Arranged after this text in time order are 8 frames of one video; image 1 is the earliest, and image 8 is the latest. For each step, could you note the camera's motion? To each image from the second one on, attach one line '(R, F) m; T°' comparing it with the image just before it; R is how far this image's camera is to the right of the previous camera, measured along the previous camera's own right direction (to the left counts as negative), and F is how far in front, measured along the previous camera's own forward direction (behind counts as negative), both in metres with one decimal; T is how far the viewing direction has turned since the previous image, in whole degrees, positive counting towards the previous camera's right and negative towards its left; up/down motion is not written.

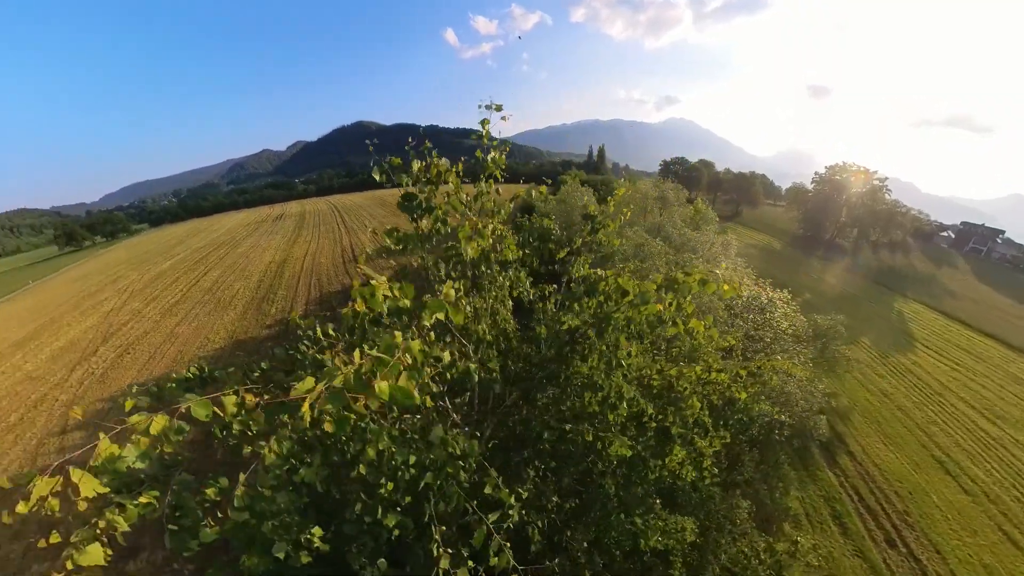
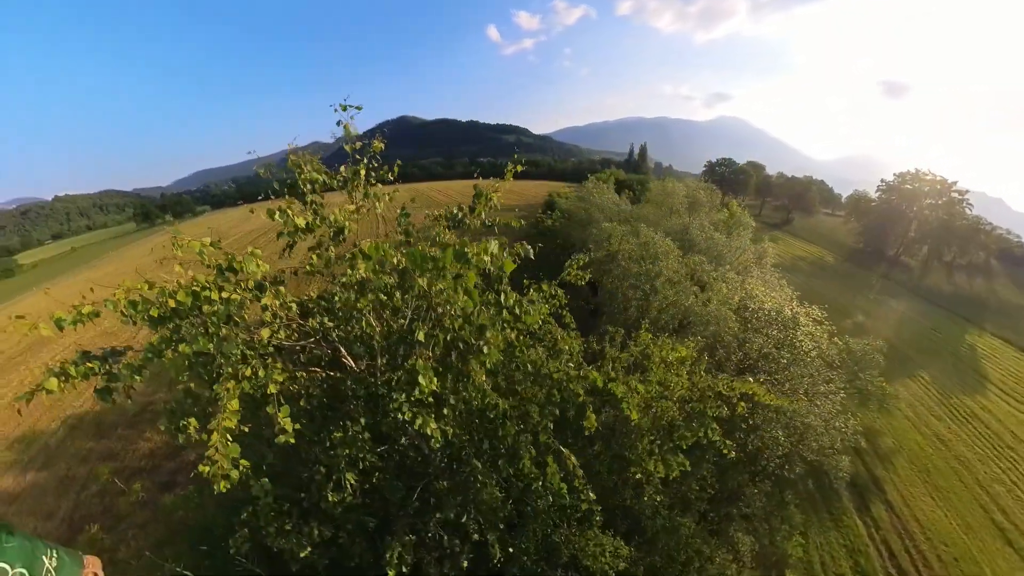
(+1.9, +0.2) m; -7°
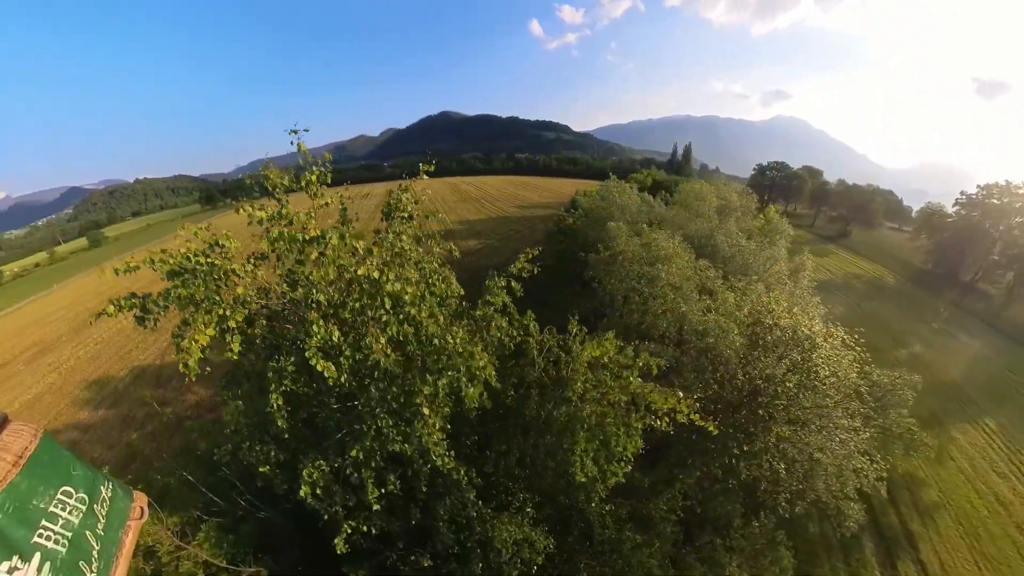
(+1.9, +0.1) m; -7°
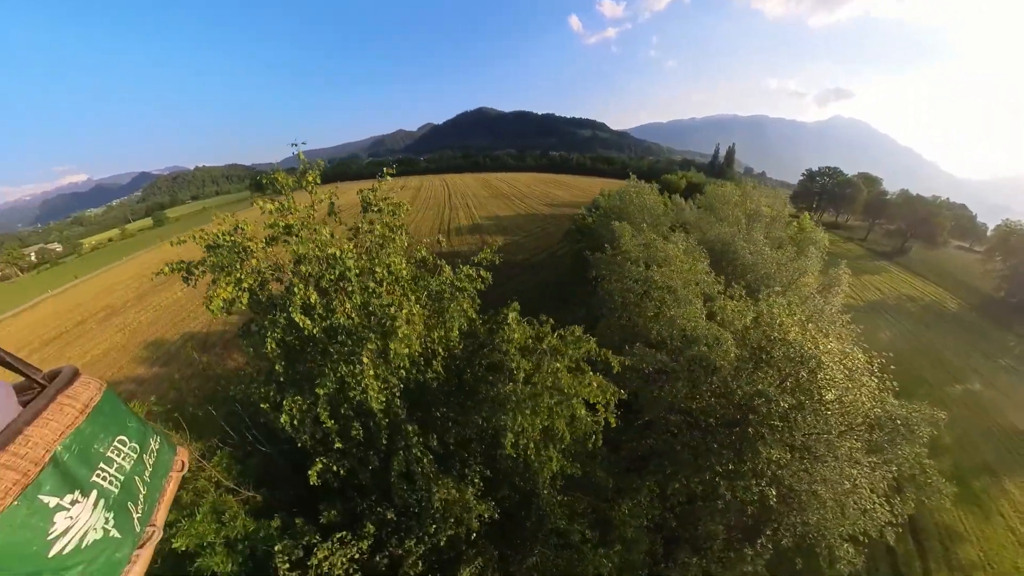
(+1.6, -0.1) m; -6°
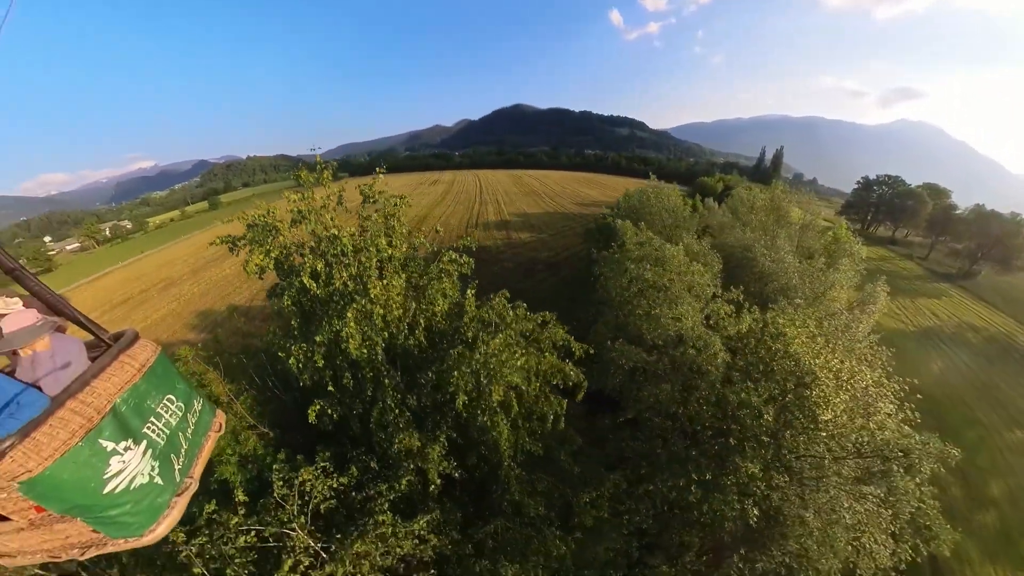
(+1.4, -0.2) m; -6°
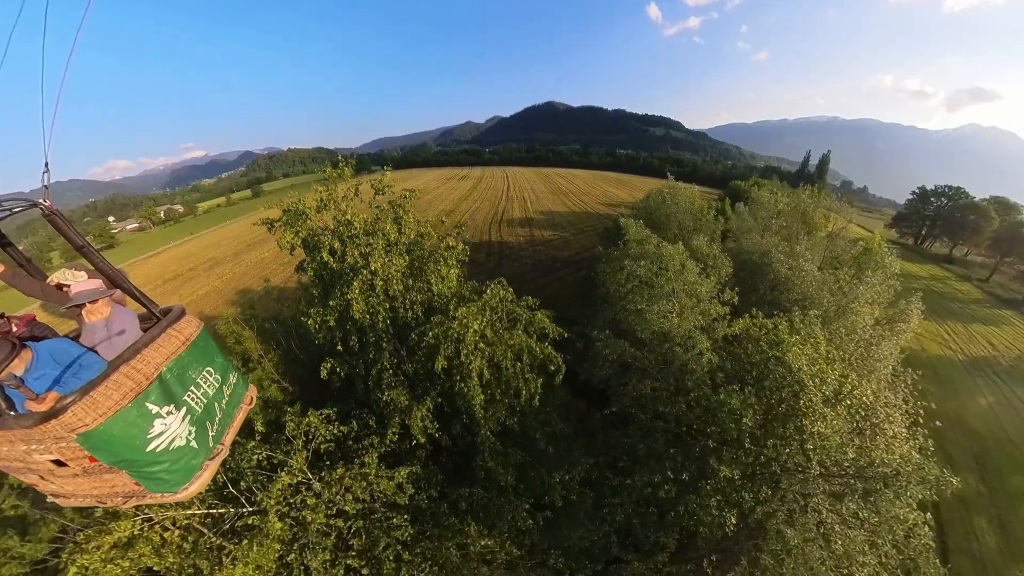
(+1.3, -0.2) m; -5°
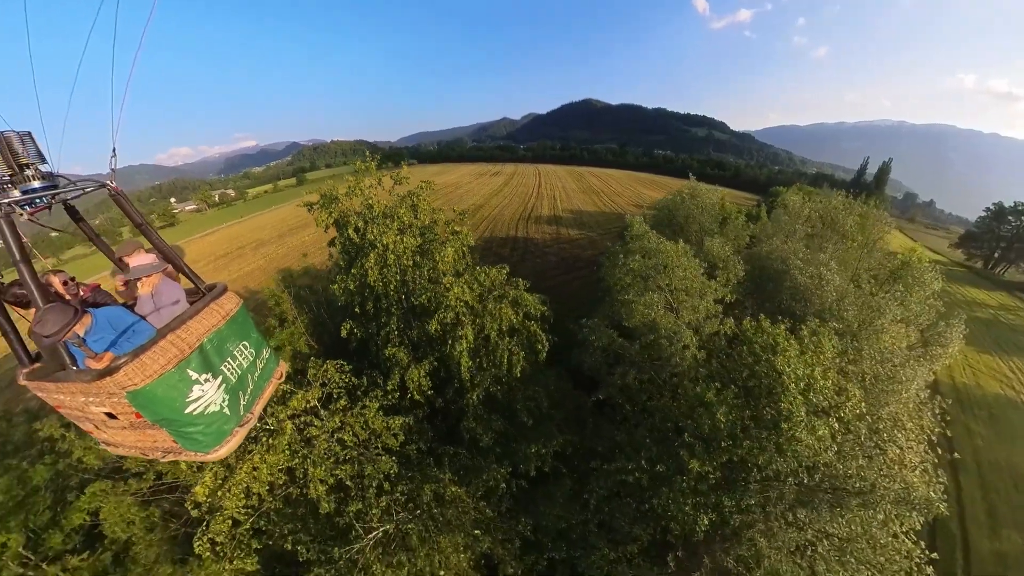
(+1.4, -0.3) m; -6°
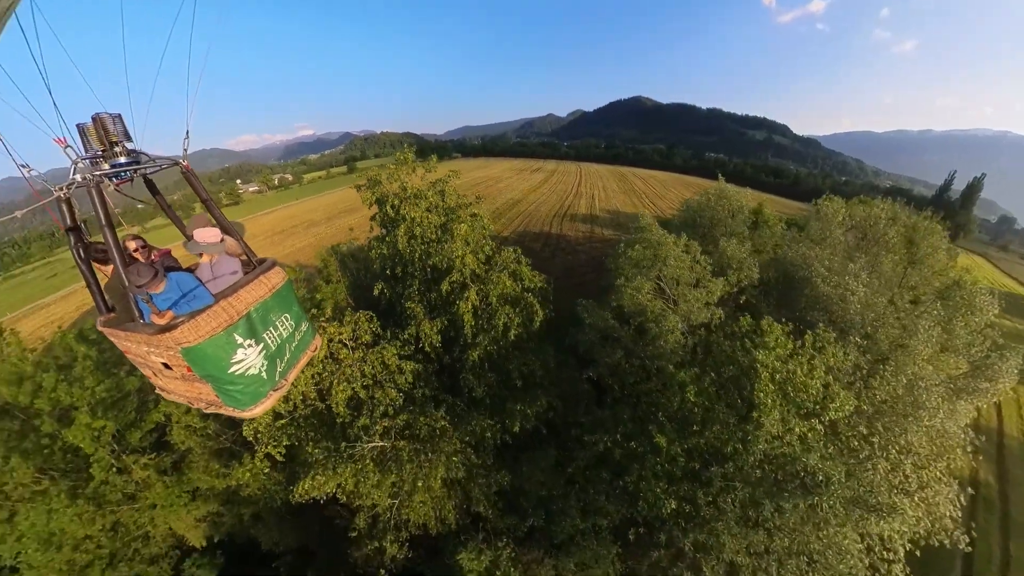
(+1.3, -0.6) m; -7°
